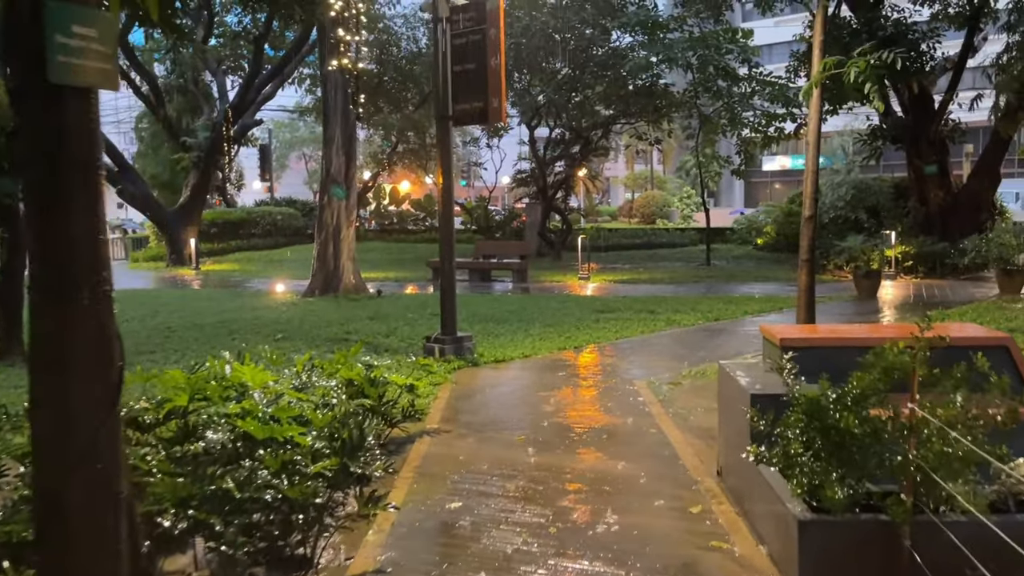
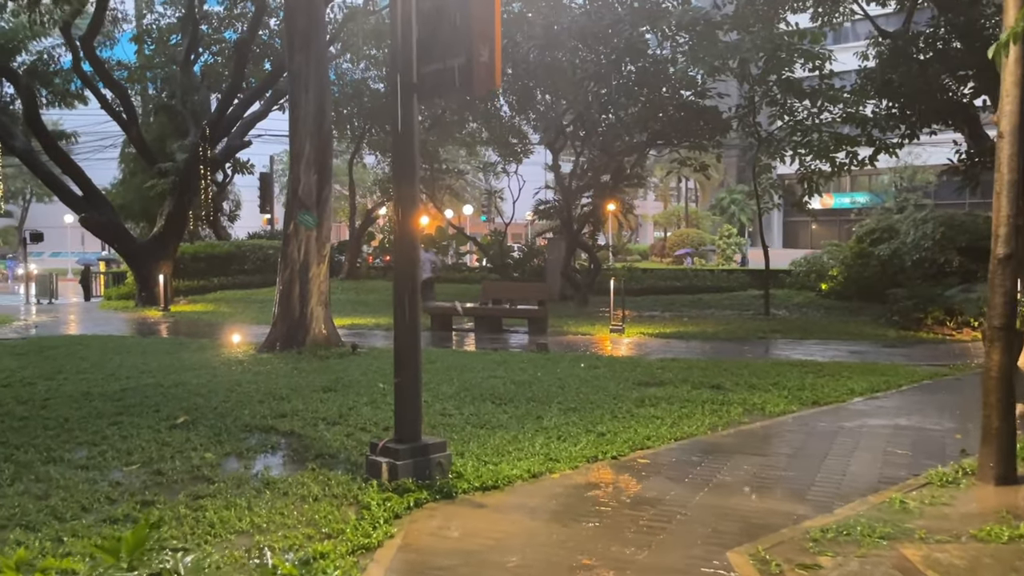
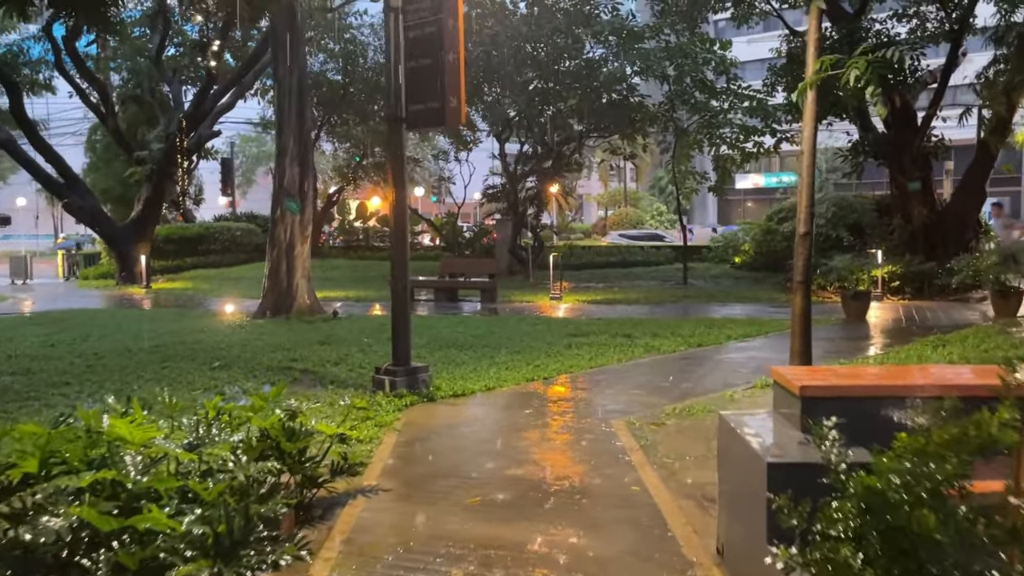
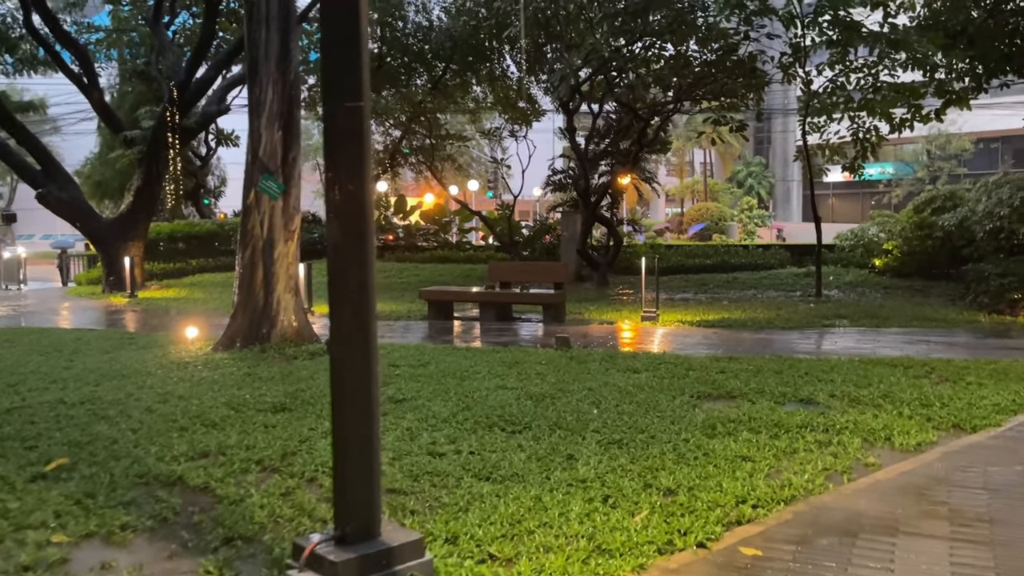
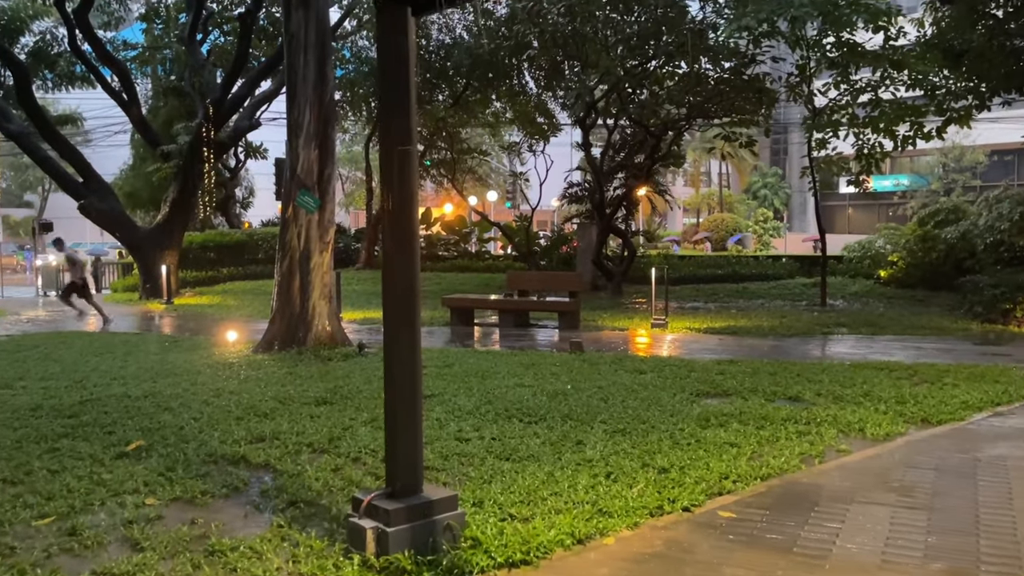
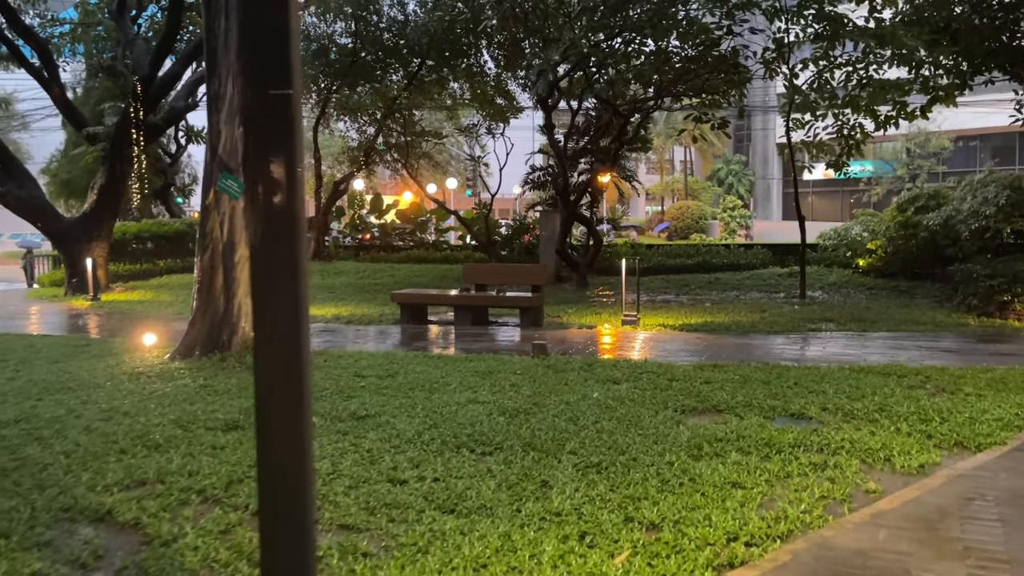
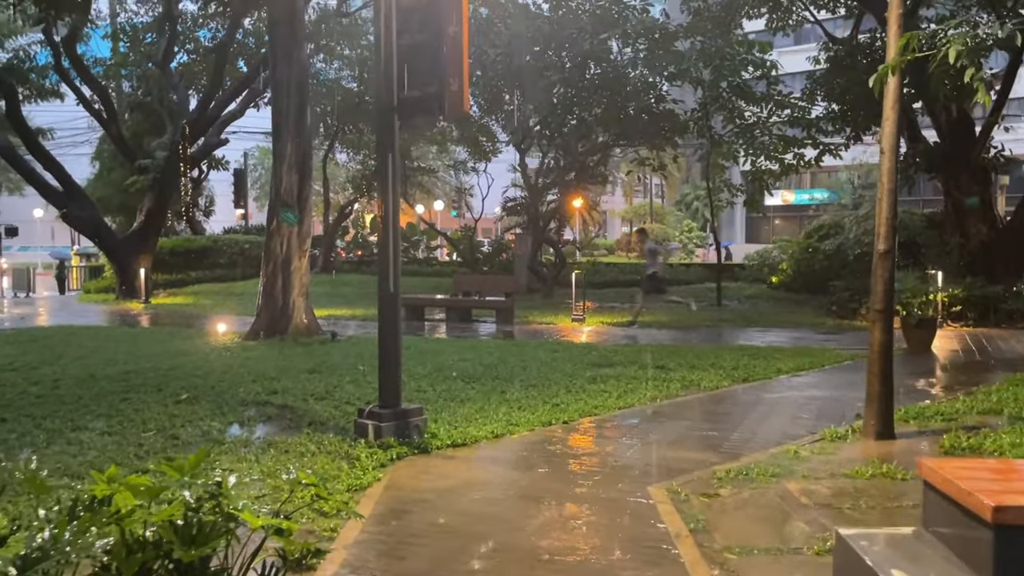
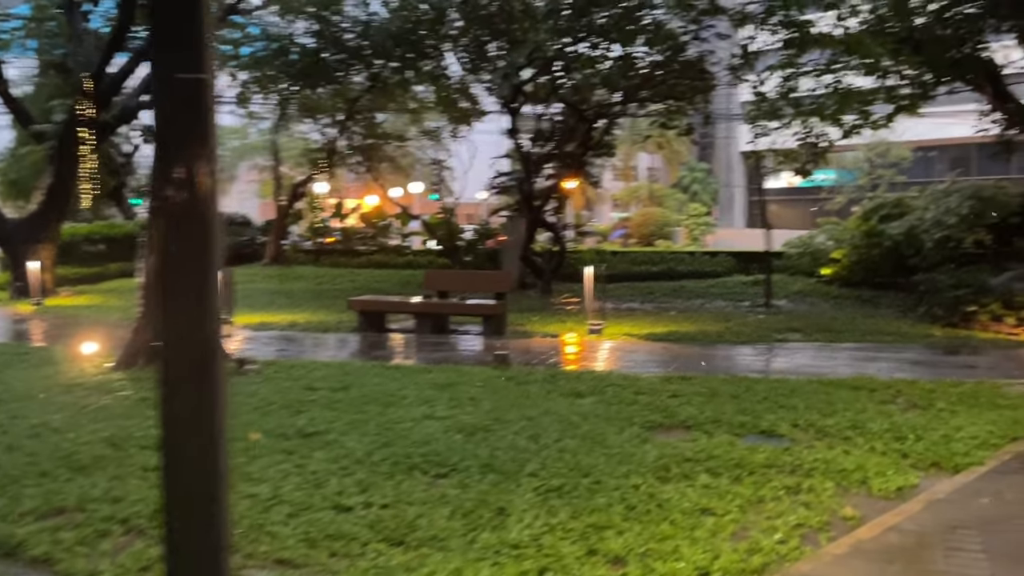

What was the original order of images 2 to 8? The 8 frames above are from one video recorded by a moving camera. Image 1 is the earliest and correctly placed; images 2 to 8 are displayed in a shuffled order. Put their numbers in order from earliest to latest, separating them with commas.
3, 7, 2, 5, 4, 6, 8
